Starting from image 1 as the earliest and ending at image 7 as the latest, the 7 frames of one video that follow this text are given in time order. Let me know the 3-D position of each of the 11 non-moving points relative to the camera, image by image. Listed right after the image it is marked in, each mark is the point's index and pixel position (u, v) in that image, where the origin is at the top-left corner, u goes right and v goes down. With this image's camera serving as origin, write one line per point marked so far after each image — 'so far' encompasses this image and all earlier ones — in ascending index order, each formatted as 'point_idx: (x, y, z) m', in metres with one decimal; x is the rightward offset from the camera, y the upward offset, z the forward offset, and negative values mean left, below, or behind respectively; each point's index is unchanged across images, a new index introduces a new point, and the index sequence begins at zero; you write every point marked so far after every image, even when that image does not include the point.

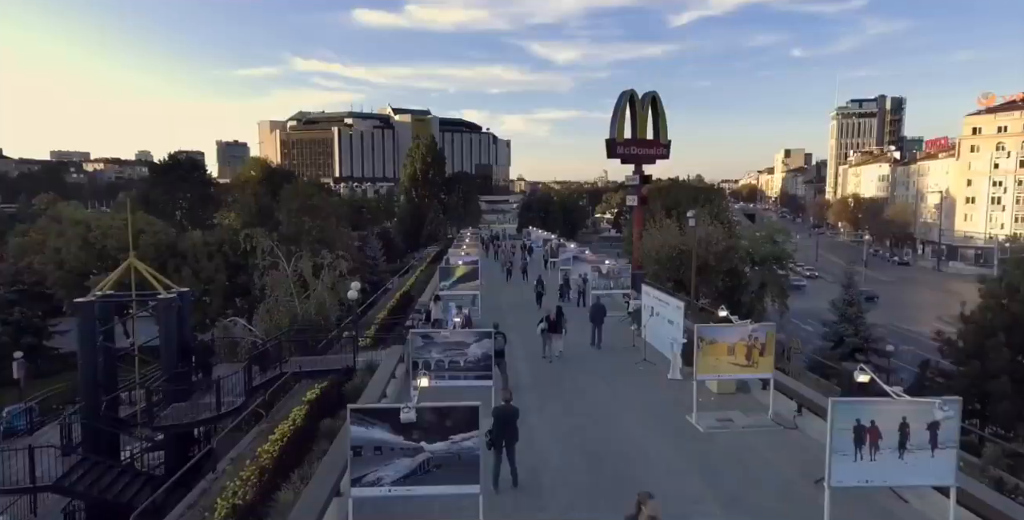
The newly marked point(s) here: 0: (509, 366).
0: (-0.1, -2.8, +15.3) m
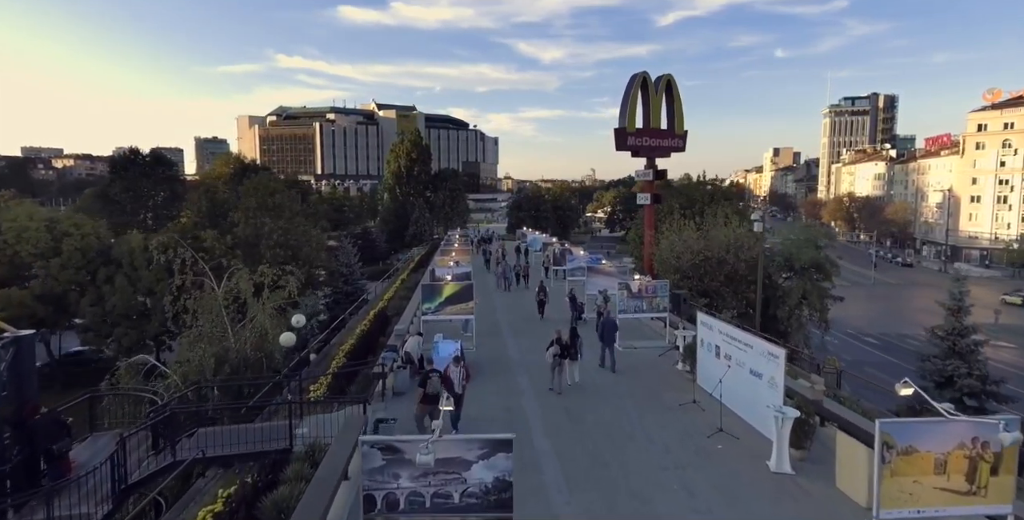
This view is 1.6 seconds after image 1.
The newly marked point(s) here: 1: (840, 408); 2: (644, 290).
0: (+0.2, -3.2, +10.6) m
1: (+5.6, -2.5, +9.8) m
2: (+3.7, -0.9, +16.4) m
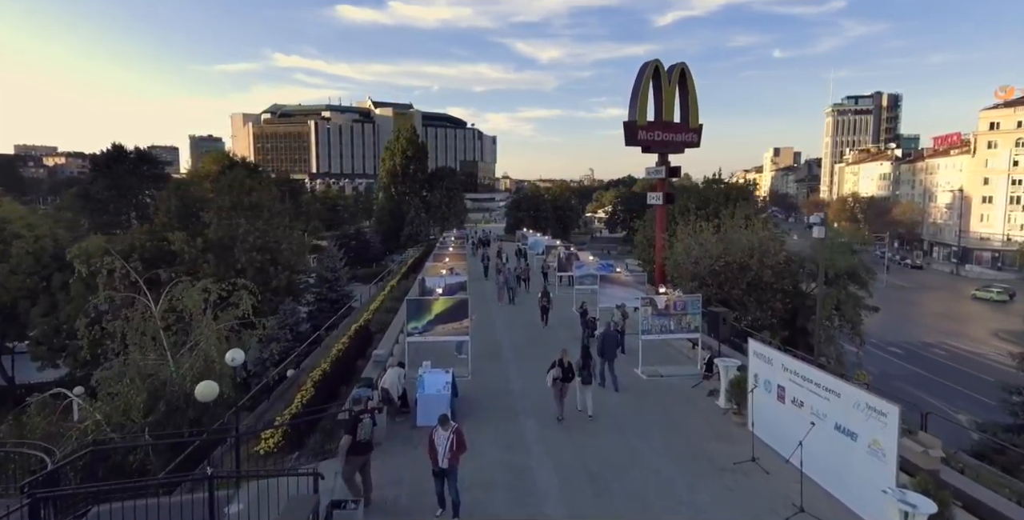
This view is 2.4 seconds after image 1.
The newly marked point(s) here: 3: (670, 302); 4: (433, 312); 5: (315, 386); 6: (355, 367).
0: (+0.3, -3.4, +8.0) m
1: (+5.7, -2.8, +7.2) m
2: (+3.8, -1.1, +13.8) m
3: (+3.7, -1.0, +13.7) m
4: (-1.9, -1.2, +13.6) m
5: (-4.1, -2.6, +12.1) m
6: (-4.1, -2.8, +15.1) m
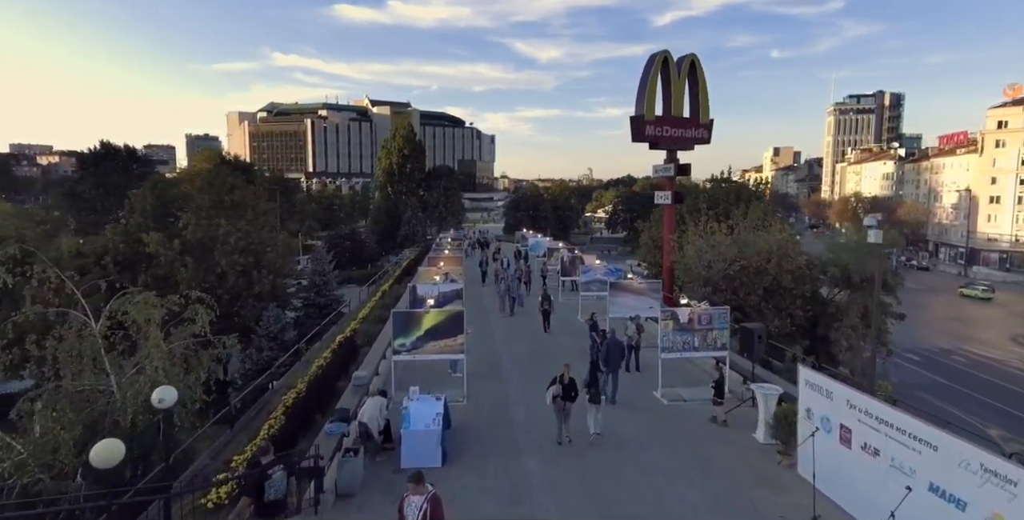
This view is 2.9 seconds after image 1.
0: (+0.3, -3.6, +6.2) m
1: (+5.7, -2.9, +5.4) m
2: (+3.8, -1.2, +12.0) m
3: (+3.8, -1.2, +12.0) m
4: (-1.8, -1.4, +11.9) m
5: (-4.1, -2.8, +10.4) m
6: (-4.1, -2.9, +13.4) m
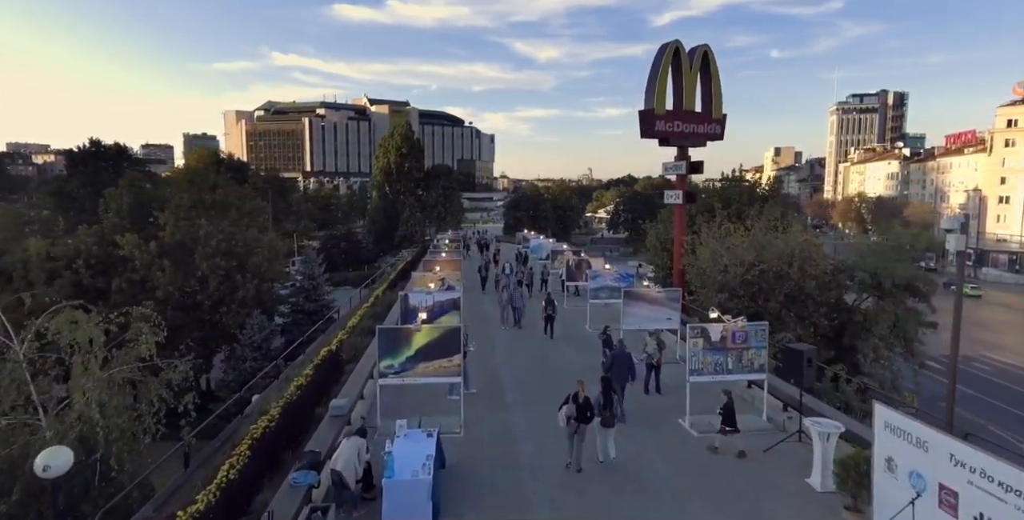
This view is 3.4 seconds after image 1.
0: (+0.4, -3.7, +4.6) m
1: (+5.8, -3.1, +3.8) m
2: (+3.9, -1.4, +10.4) m
3: (+3.8, -1.3, +10.4) m
4: (-1.8, -1.5, +10.3) m
5: (-4.0, -2.9, +8.7) m
6: (-4.0, -3.1, +11.7) m
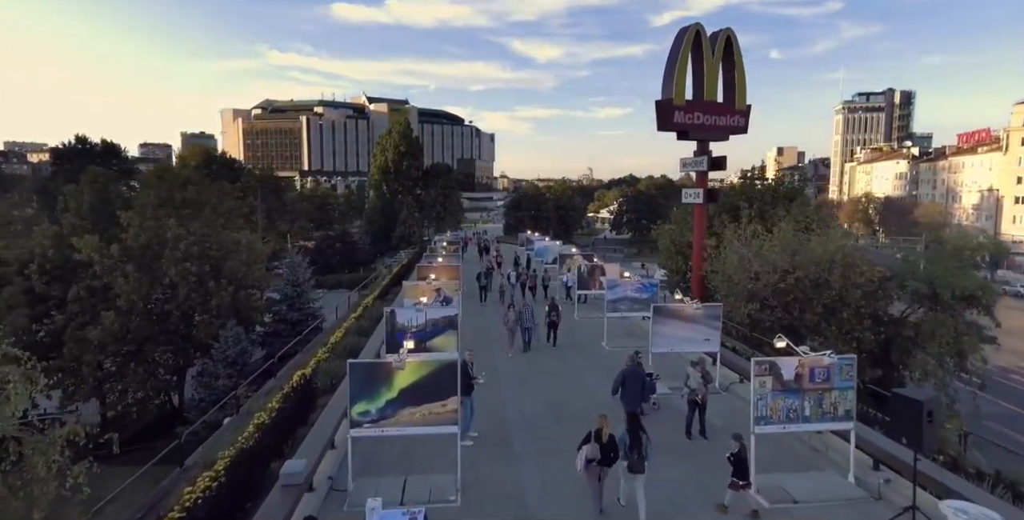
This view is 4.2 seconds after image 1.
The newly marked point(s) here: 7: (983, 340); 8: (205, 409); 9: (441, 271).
0: (+0.6, -3.9, +2.2) m
1: (+6.0, -3.3, +1.4) m
2: (+4.1, -1.6, +8.0) m
3: (+4.0, -1.5, +8.0) m
4: (-1.6, -1.7, +7.9) m
5: (-3.8, -3.1, +6.3) m
6: (-3.8, -3.3, +9.3) m
7: (+15.0, -2.6, +18.6) m
8: (-10.2, -5.0, +19.3) m
9: (-2.3, -0.3, +19.4) m
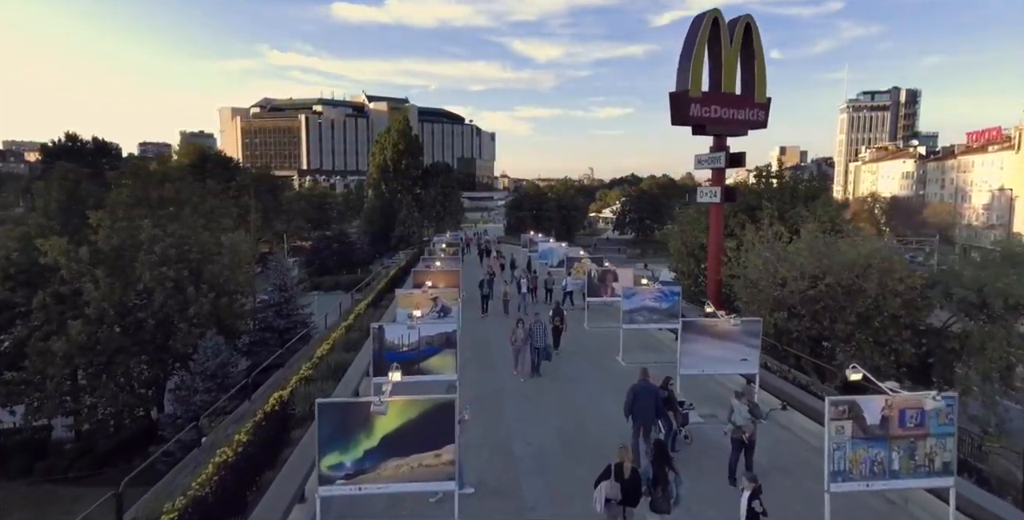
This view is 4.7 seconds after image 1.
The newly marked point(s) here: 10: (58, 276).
0: (+0.7, -4.1, +0.5) m
1: (+6.1, -3.4, -0.3) m
2: (+4.2, -1.7, +6.3) m
3: (+4.1, -1.6, +6.3) m
4: (-1.5, -1.9, +6.2) m
5: (-3.7, -3.2, +4.7) m
6: (-3.7, -3.4, +7.7) m
7: (+15.2, -2.7, +16.9) m
8: (-10.1, -5.1, +17.6) m
9: (-2.2, -0.4, +17.7) m
10: (-14.8, -0.5, +18.7) m
